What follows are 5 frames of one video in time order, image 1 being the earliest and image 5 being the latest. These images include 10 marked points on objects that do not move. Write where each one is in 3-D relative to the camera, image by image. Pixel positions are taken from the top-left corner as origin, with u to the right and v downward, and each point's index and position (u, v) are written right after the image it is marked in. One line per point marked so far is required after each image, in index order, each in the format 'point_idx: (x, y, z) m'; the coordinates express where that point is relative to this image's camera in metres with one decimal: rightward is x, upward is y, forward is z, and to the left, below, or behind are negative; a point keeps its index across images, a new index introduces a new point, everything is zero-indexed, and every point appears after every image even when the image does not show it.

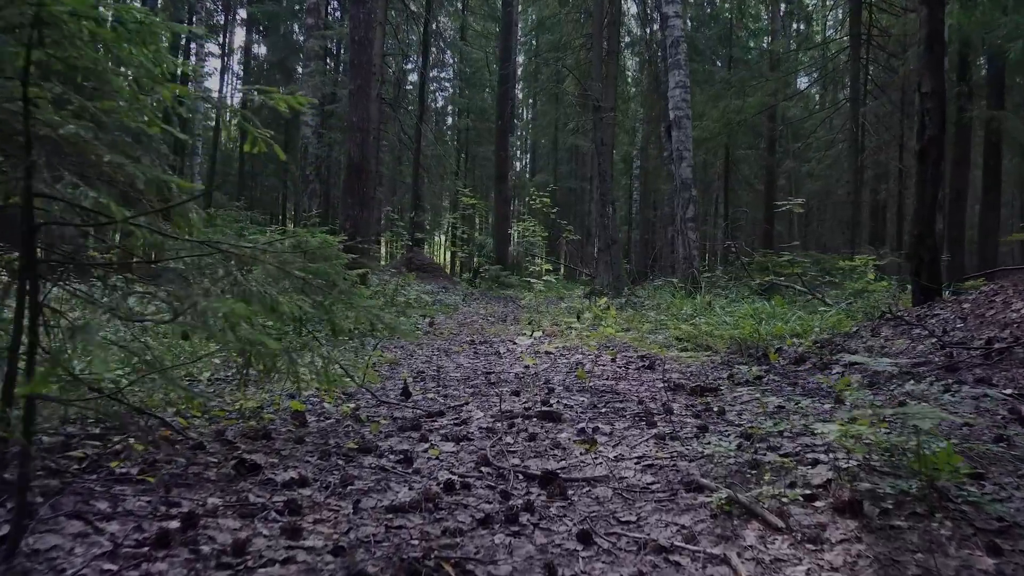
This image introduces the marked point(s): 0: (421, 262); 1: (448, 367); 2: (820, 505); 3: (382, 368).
0: (-2.4, +0.7, +17.9) m
1: (-0.5, -0.6, +5.4) m
2: (+0.9, -0.6, +2.0) m
3: (-1.0, -0.6, +5.2) m
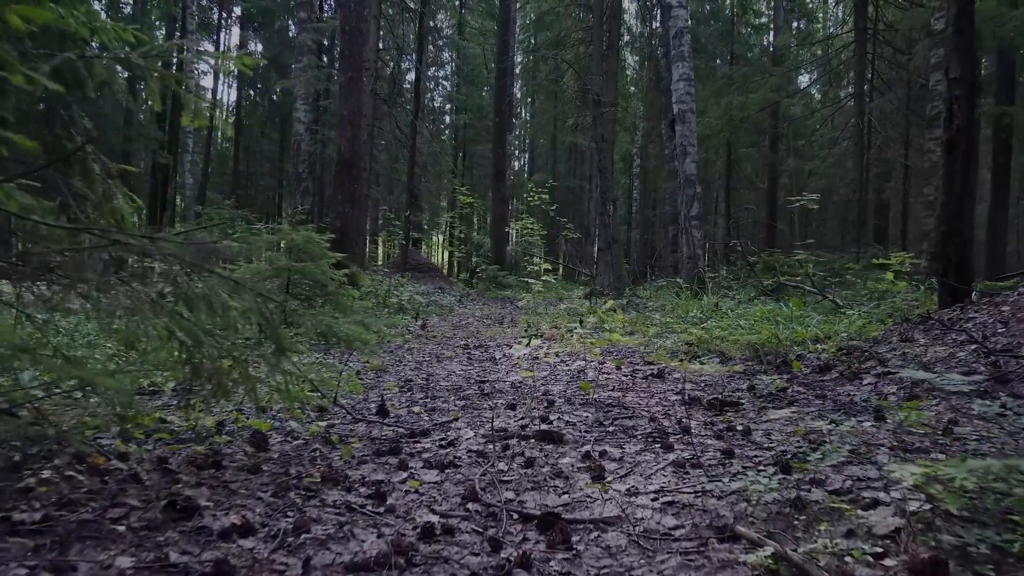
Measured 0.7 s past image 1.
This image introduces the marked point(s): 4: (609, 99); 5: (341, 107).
0: (-2.4, +0.6, +17.5) m
1: (-0.5, -0.6, +4.9) m
2: (+0.9, -0.6, +1.6) m
3: (-1.0, -0.6, +4.8) m
4: (+1.9, +3.8, +13.7) m
5: (-2.5, +2.7, +10.1) m
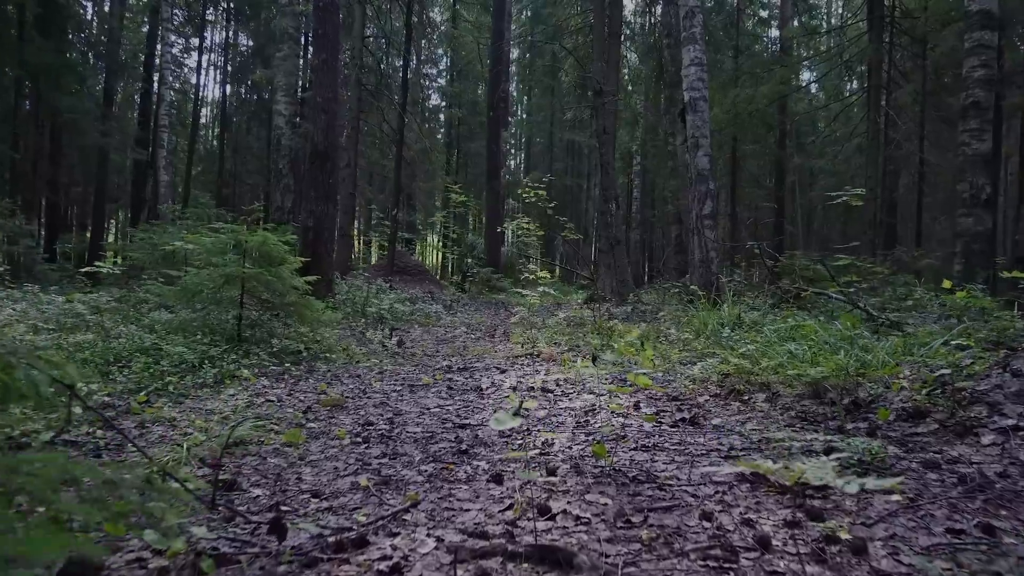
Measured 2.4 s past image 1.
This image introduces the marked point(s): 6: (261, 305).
0: (-2.5, +0.6, +16.4) m
1: (-0.6, -0.7, +3.9) m
2: (+0.8, -0.7, +0.5) m
3: (-1.1, -0.7, +3.8) m
4: (+1.8, +3.7, +12.7) m
5: (-2.6, +2.6, +9.0) m
6: (-2.3, -0.2, +6.3) m
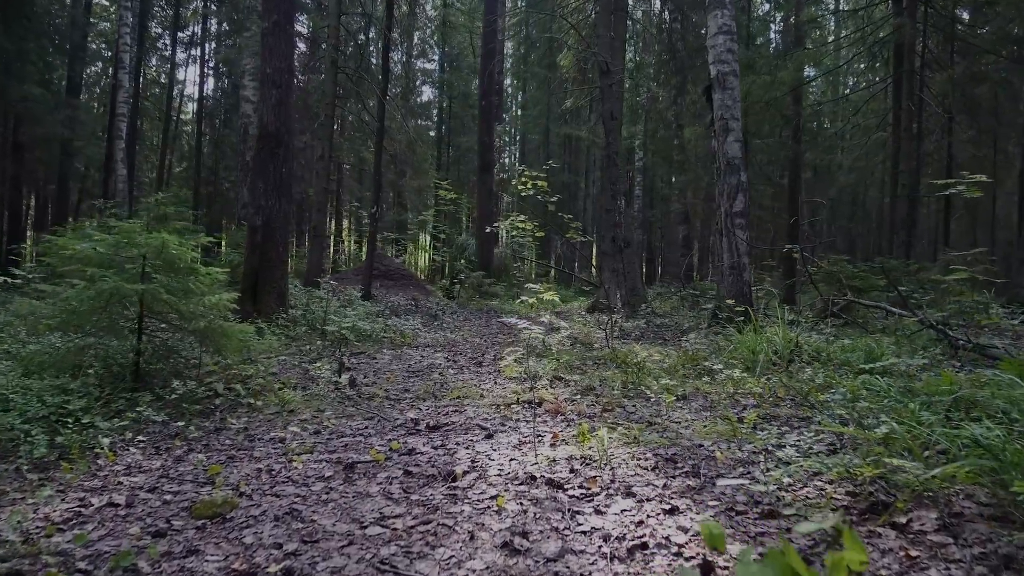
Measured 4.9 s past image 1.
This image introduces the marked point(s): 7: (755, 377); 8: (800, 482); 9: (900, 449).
0: (-2.7, +0.4, +14.8) m
1: (-0.6, -0.8, +2.3) m
2: (+0.8, -0.9, -1.0) m
3: (-1.1, -0.9, +2.2) m
4: (+1.7, +3.6, +11.1) m
5: (-2.7, +2.4, +7.4) m
6: (-2.3, -0.3, +4.7) m
7: (+1.6, -0.6, +4.6) m
8: (+1.1, -0.7, +2.5) m
9: (+1.5, -0.6, +2.6) m
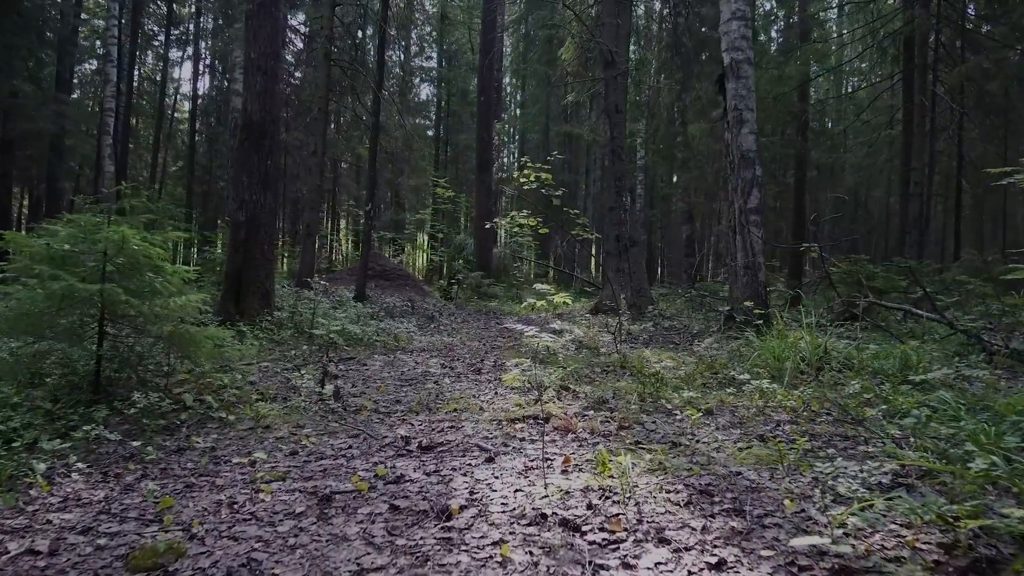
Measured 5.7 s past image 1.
0: (-2.7, +0.4, +14.4) m
1: (-0.6, -0.8, +1.9) m
2: (+0.8, -0.9, -1.5) m
3: (-1.1, -0.9, +1.7) m
4: (+1.7, +3.5, +10.7) m
5: (-2.7, +2.4, +7.0) m
6: (-2.3, -0.3, +4.2) m
7: (+1.7, -0.6, +4.1) m
8: (+1.1, -0.7, +2.1) m
9: (+1.5, -0.6, +2.2) m
